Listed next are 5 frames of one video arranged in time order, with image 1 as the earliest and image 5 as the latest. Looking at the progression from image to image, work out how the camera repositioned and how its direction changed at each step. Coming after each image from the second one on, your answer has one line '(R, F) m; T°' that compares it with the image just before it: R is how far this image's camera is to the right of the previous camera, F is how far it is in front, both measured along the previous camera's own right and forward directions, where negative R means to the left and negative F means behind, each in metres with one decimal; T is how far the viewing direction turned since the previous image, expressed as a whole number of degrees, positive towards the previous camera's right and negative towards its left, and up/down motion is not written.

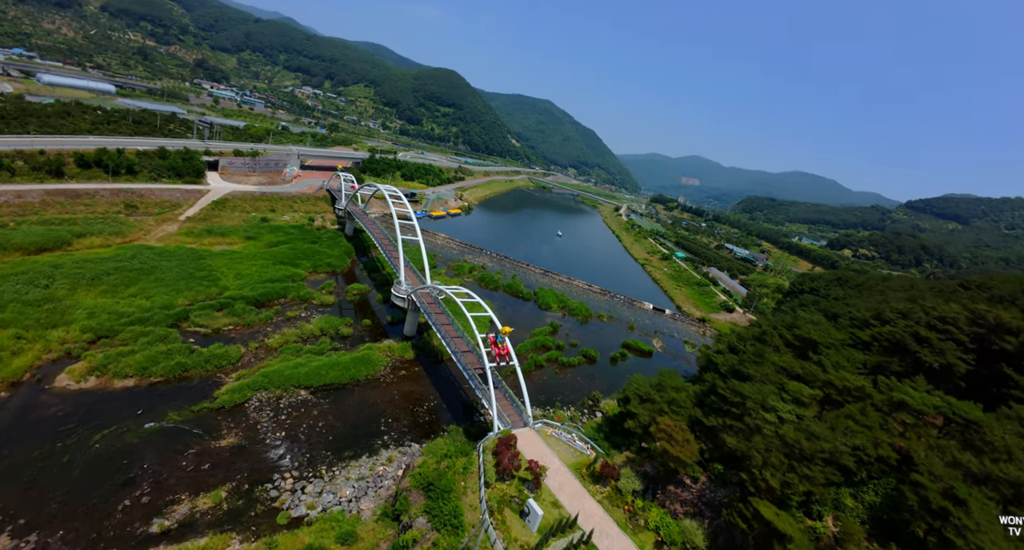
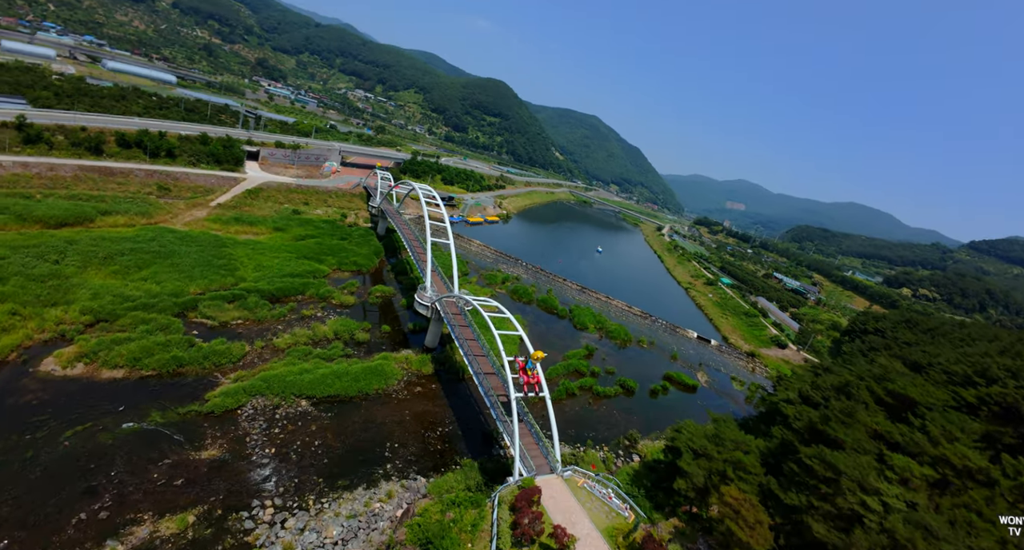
(-0.2, +3.0) m; -4°
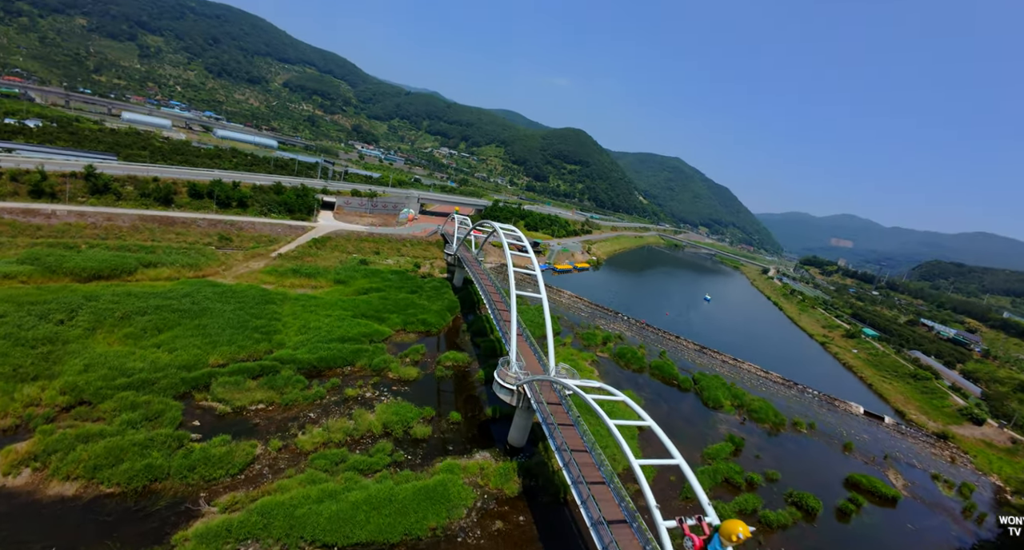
(-1.6, +7.8) m; -10°
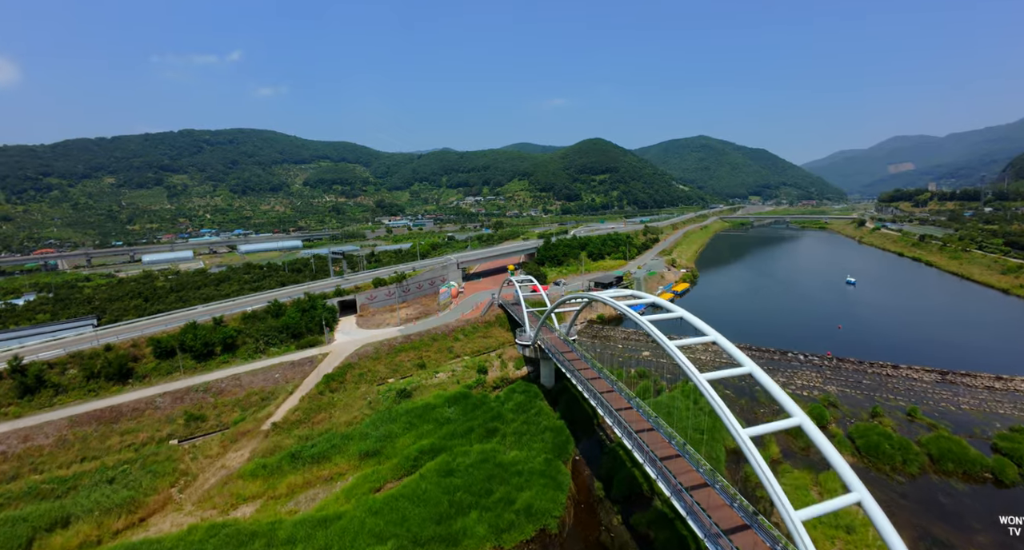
(-2.3, +12.1) m; -6°
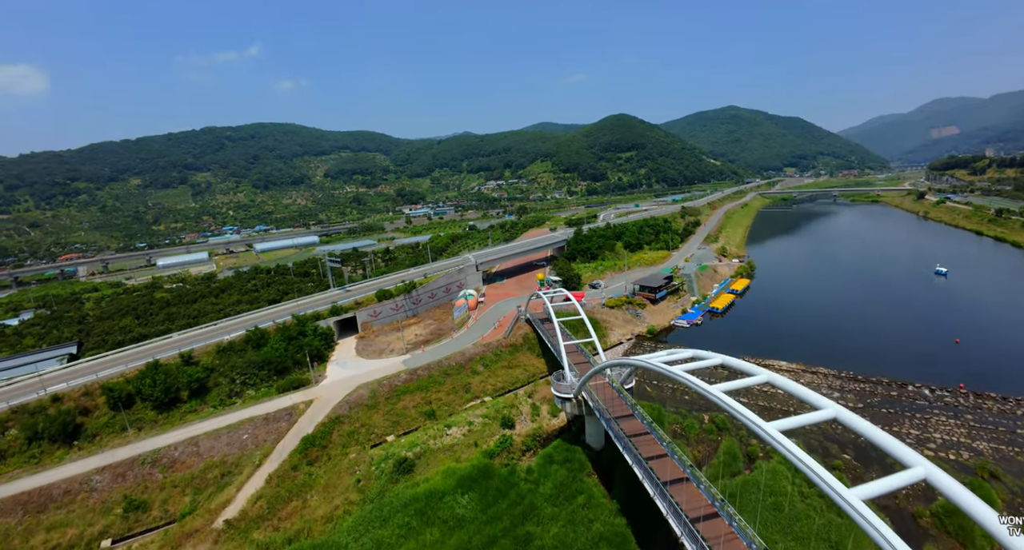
(-0.2, +5.9) m; -3°
